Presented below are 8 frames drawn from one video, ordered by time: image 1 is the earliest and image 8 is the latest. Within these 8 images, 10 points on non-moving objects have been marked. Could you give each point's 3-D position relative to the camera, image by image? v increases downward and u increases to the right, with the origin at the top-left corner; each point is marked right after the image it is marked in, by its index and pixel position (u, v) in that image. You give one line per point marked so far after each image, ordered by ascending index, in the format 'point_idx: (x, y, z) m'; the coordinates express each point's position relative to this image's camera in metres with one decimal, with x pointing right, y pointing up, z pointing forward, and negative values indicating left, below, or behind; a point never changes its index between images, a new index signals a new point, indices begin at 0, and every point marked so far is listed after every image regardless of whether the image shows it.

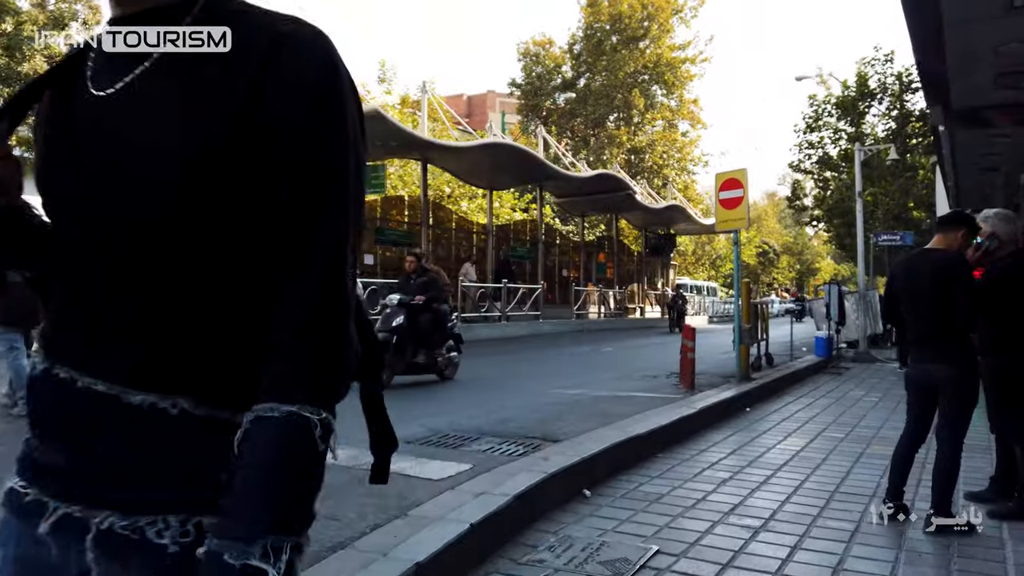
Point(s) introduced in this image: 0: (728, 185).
0: (+2.8, +1.4, +9.8) m
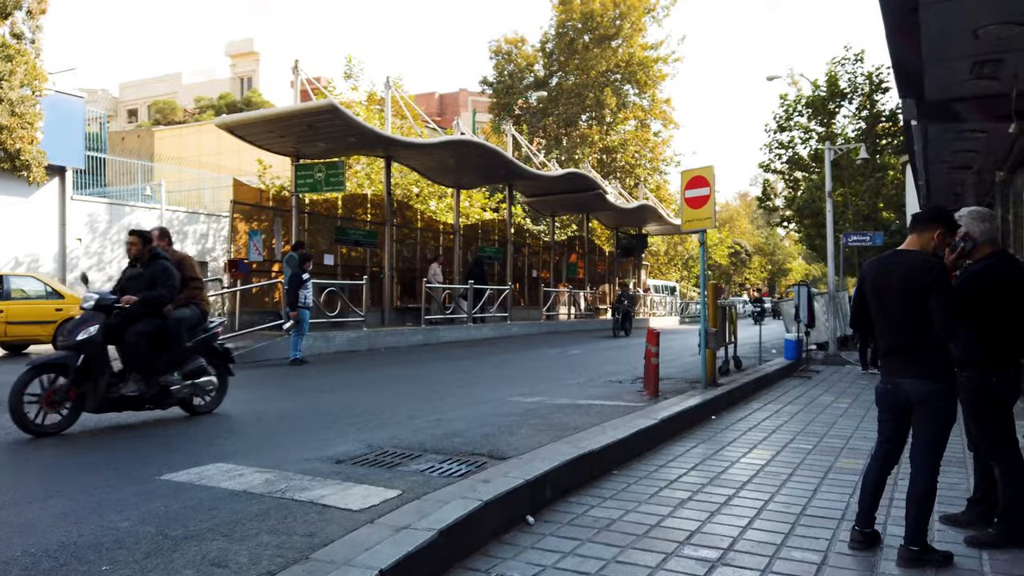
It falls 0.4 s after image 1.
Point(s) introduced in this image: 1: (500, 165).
0: (+2.3, +1.3, +9.4) m
1: (-0.5, +3.2, +19.3) m
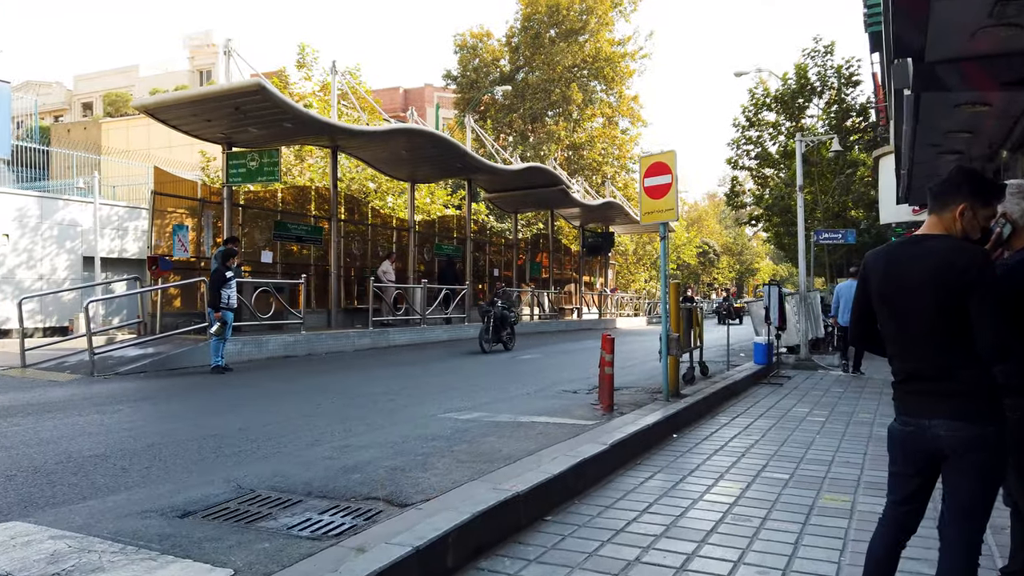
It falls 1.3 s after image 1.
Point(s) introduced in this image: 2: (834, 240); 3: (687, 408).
0: (+1.6, +1.3, +8.4) m
1: (-1.5, +3.2, +18.2) m
2: (+7.7, +1.1, +17.9) m
3: (+1.9, -1.3, +8.0) m
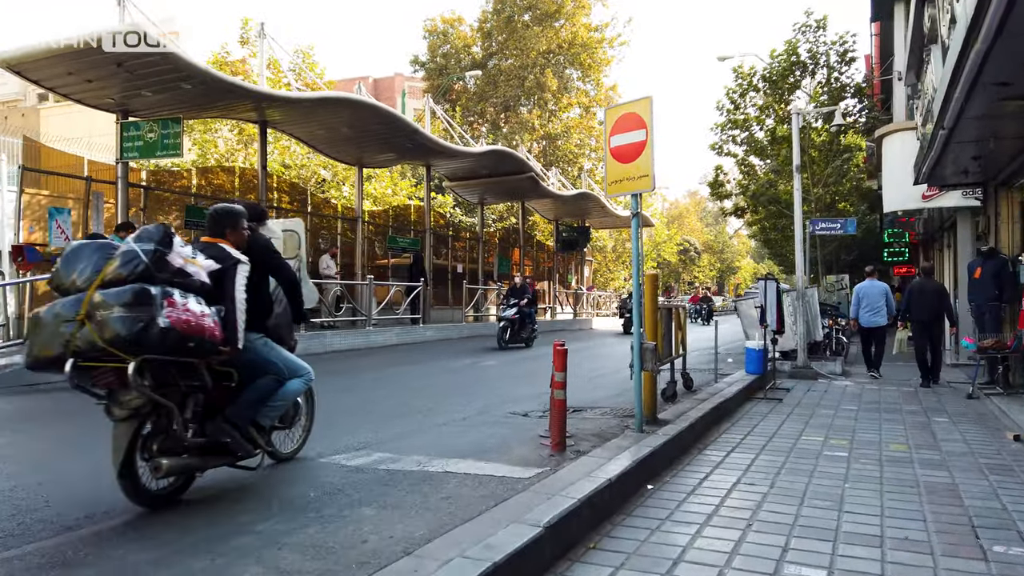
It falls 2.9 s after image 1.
0: (+1.0, +1.4, +6.3) m
1: (-2.4, +3.2, +16.1) m
2: (+6.8, +1.2, +16.0) m
3: (+1.2, -1.2, +5.9) m
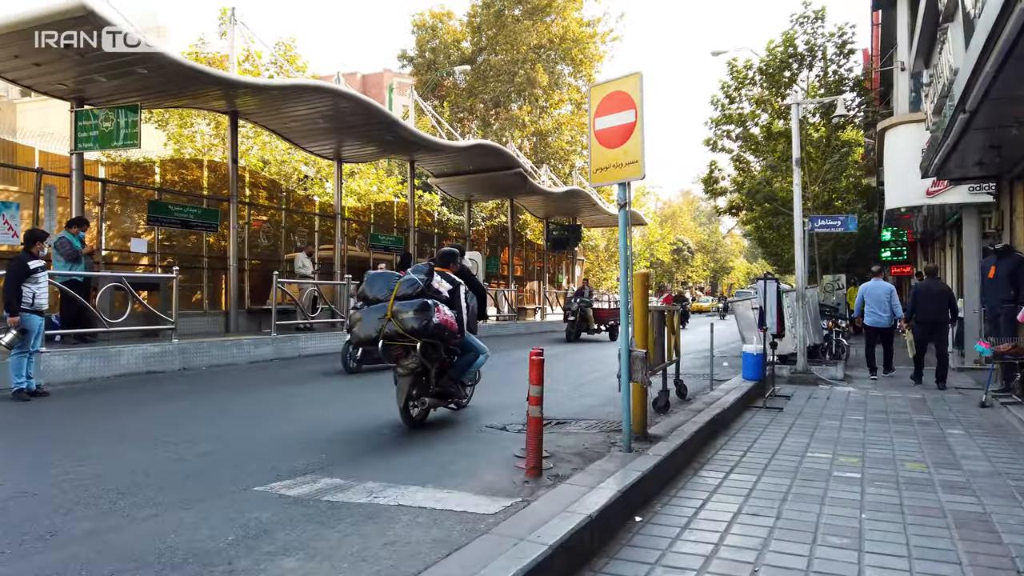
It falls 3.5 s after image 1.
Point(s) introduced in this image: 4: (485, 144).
0: (+0.8, +1.4, +5.6) m
1: (-2.7, +3.2, +15.3) m
2: (+6.5, +1.2, +15.3) m
3: (+1.0, -1.2, +5.3) m
4: (-0.7, +3.5, +18.1) m
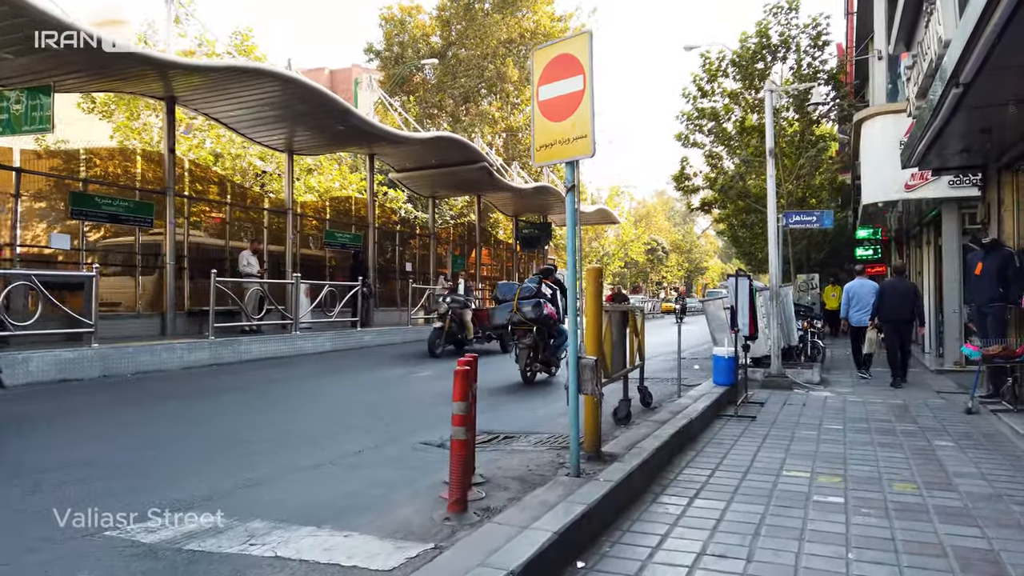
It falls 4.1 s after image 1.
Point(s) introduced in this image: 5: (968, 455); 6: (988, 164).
0: (+0.3, +1.4, +4.8) m
1: (-3.5, +3.2, +14.4) m
2: (+5.8, +1.2, +14.7) m
3: (+0.6, -1.2, +4.5) m
4: (-1.5, +3.5, +17.3) m
5: (+3.8, -1.4, +6.3) m
6: (+5.7, +1.5, +9.0) m
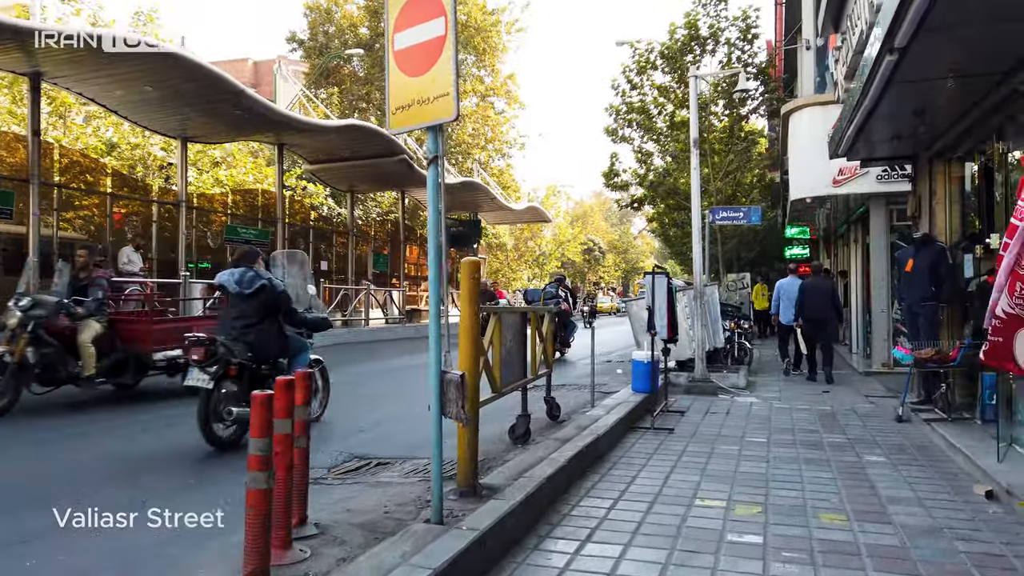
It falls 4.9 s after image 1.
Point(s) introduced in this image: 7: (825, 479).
0: (-0.5, +1.4, +3.9) m
1: (-5.0, +3.2, +13.1) m
2: (+4.2, +1.3, +14.1) m
3: (-0.2, -1.2, +3.5) m
4: (-3.3, +3.5, +16.1) m
5: (+2.9, -1.4, +5.6) m
6: (+4.6, +1.5, +8.5) m
7: (+2.3, -1.4, +5.5) m
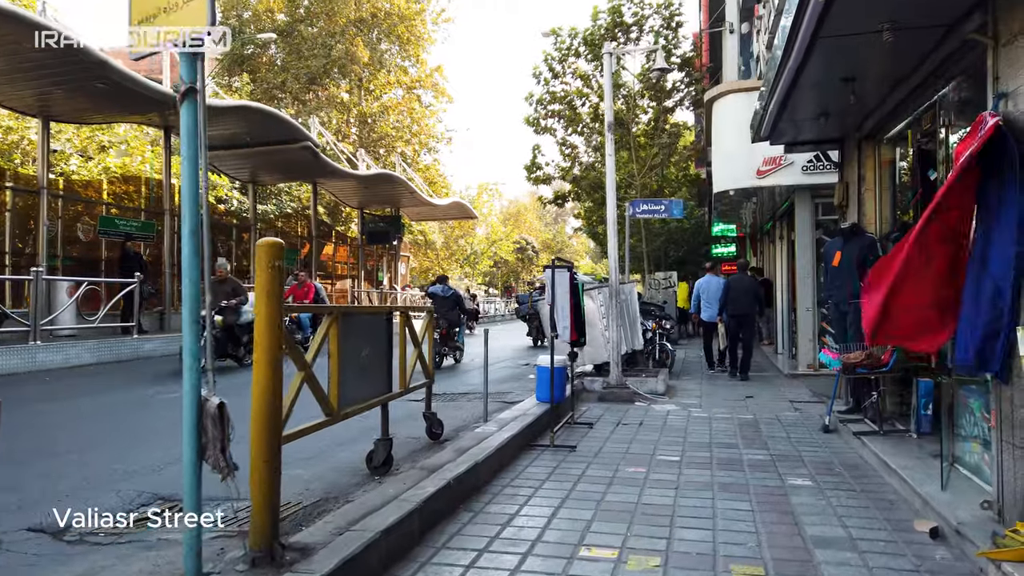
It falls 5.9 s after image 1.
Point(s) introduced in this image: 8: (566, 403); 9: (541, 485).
0: (-1.2, +1.4, +2.7) m
1: (-6.5, +3.3, +11.6) m
2: (+2.6, +1.3, +13.3) m
3: (-0.9, -1.1, +2.4) m
4: (-5.0, +3.5, +14.7) m
5: (+2.0, -1.3, +4.7) m
6: (+3.4, +1.5, +7.7) m
7: (+1.4, -1.4, +4.6) m
8: (+0.6, -1.2, +8.0) m
9: (+0.2, -1.4, +5.3) m
